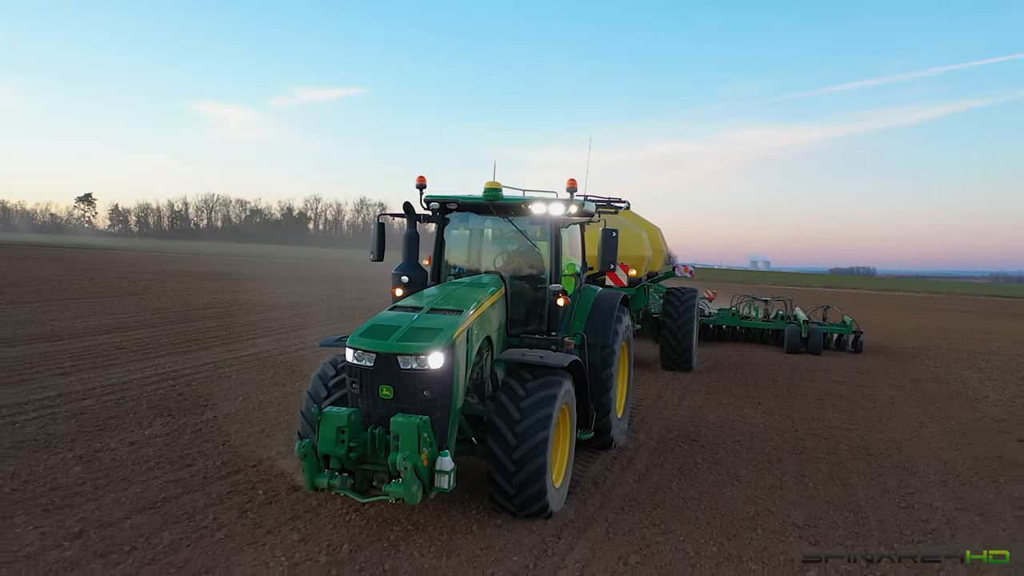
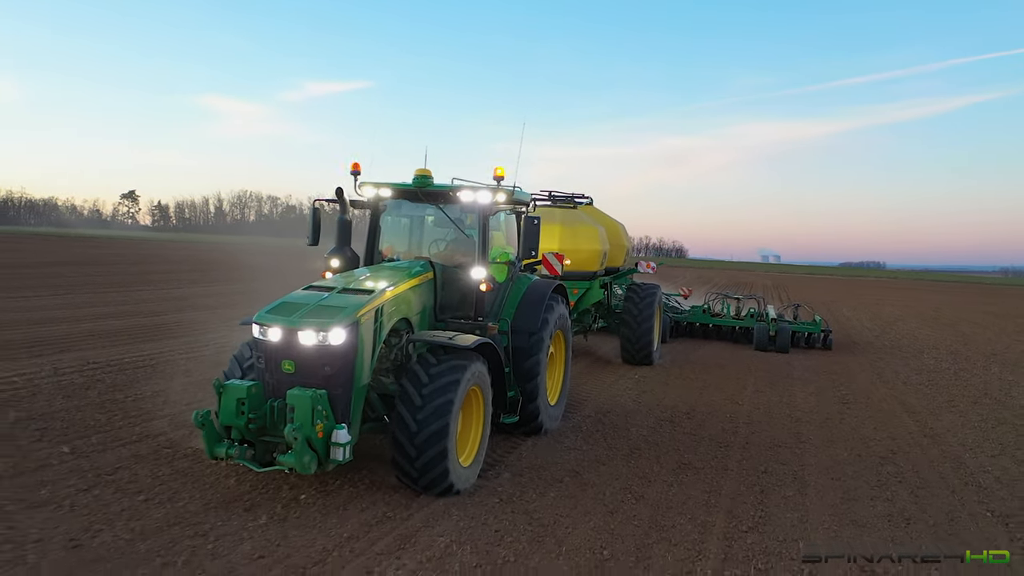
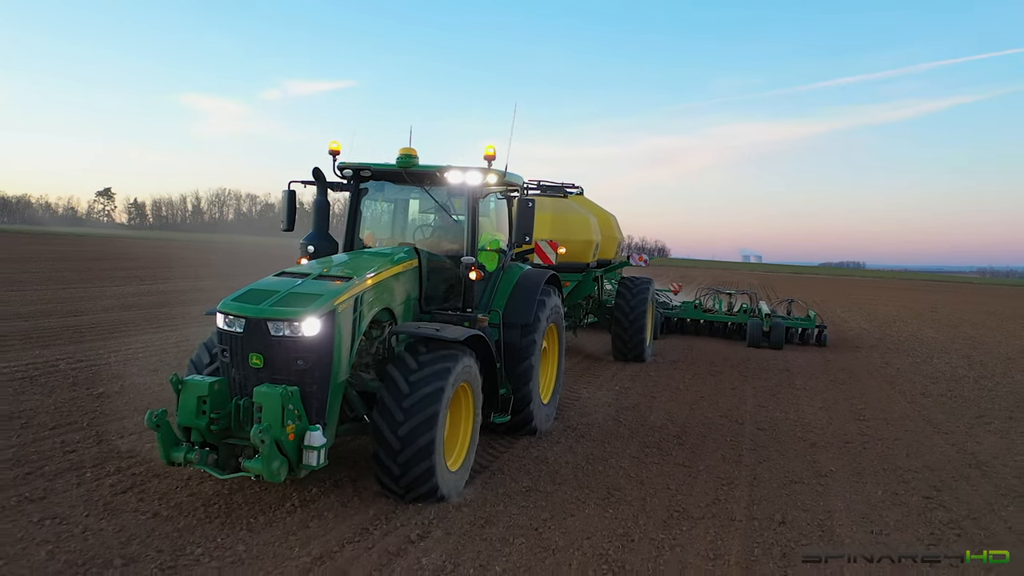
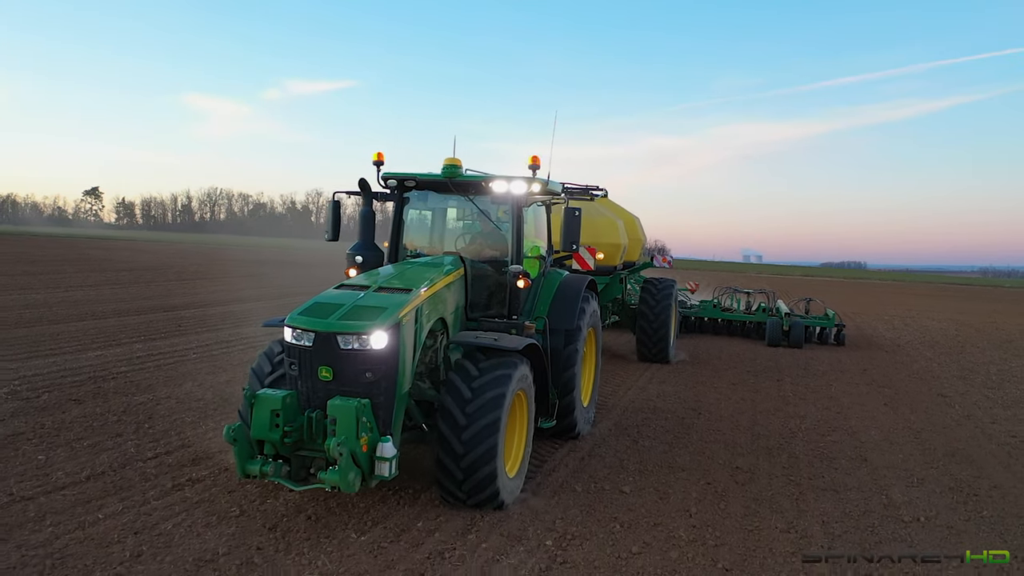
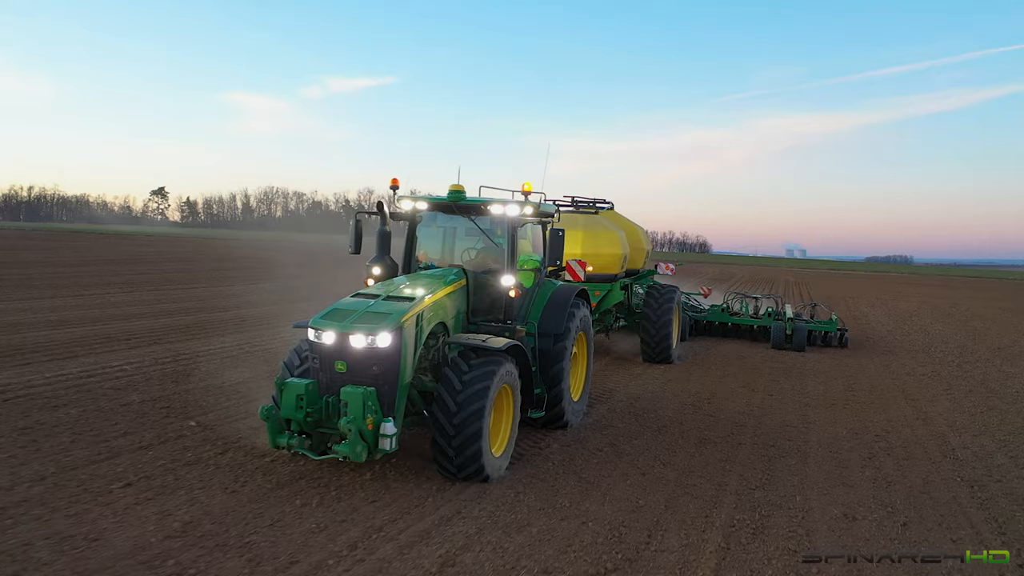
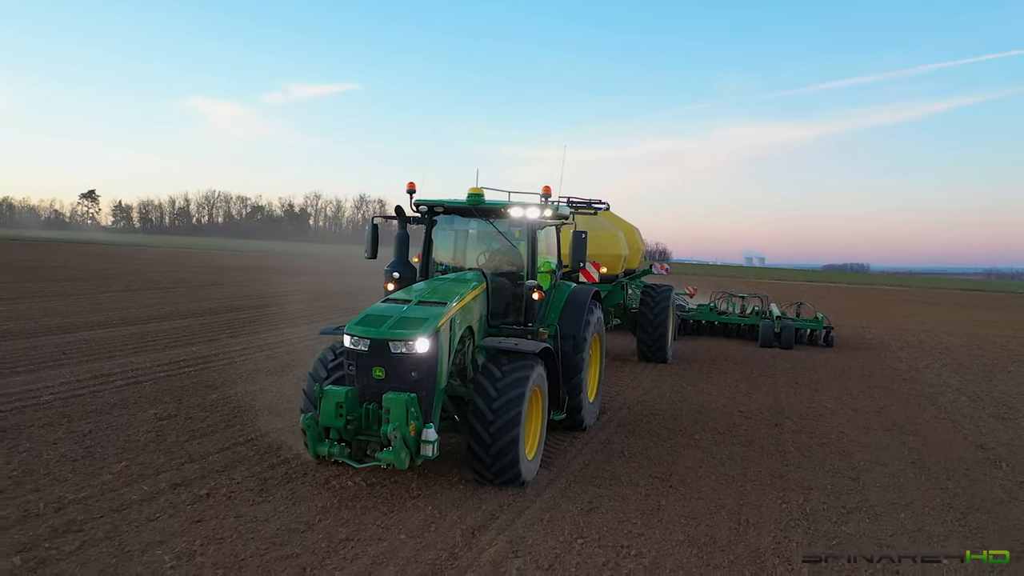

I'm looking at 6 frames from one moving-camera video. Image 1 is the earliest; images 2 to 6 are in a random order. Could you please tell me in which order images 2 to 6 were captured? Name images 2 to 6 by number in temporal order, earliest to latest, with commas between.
6, 4, 3, 2, 5
